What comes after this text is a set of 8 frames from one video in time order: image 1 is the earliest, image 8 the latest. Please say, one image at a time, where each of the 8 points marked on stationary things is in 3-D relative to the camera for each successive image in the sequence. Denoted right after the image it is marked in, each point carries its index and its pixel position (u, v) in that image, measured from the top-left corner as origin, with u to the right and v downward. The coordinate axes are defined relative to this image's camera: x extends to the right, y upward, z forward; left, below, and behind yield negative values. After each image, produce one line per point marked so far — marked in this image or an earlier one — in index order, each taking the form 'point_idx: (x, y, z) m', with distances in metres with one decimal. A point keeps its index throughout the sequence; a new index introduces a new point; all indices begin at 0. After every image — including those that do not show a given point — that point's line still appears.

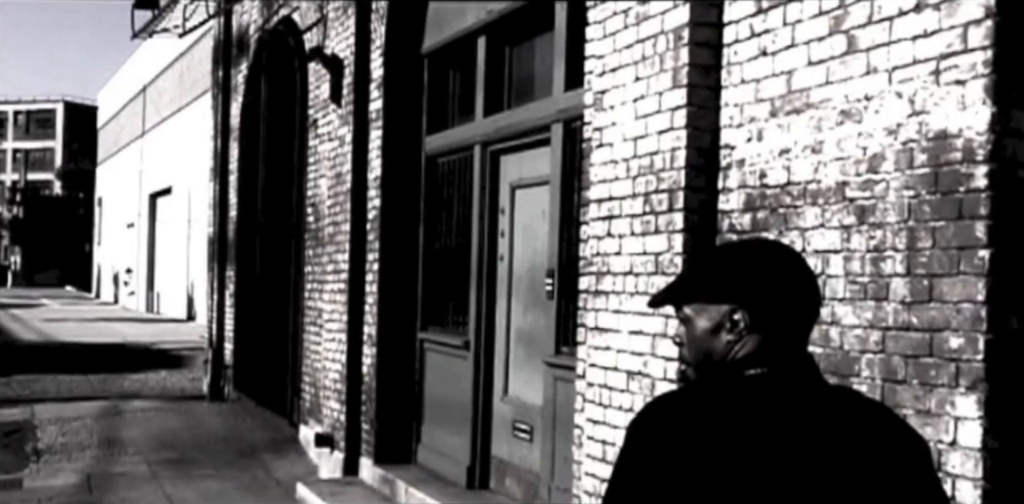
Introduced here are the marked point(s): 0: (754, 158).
0: (+1.0, +0.4, +5.7) m
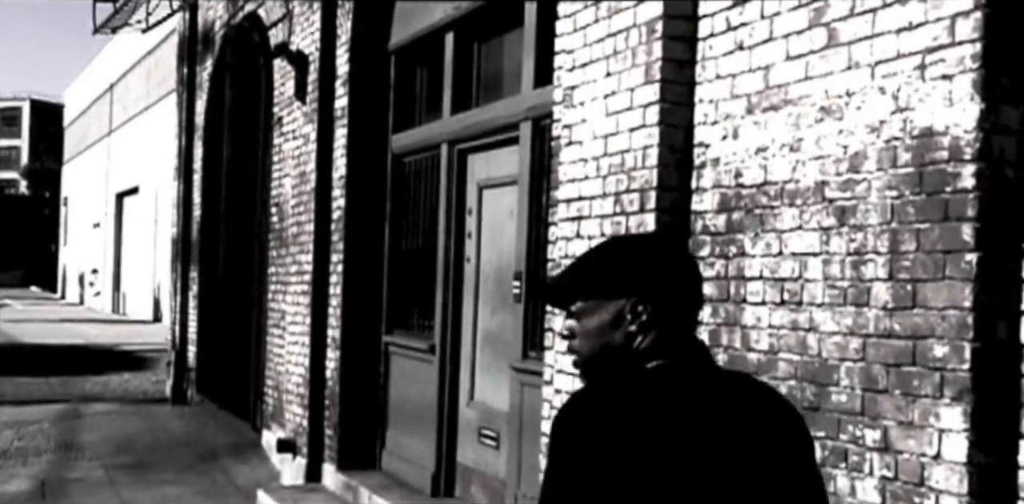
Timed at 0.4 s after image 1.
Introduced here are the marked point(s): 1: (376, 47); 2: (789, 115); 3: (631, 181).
0: (+0.9, +0.4, +5.4) m
1: (-1.2, +1.8, +11.2) m
2: (+1.1, +0.5, +5.0) m
3: (+0.5, +0.3, +6.0) m
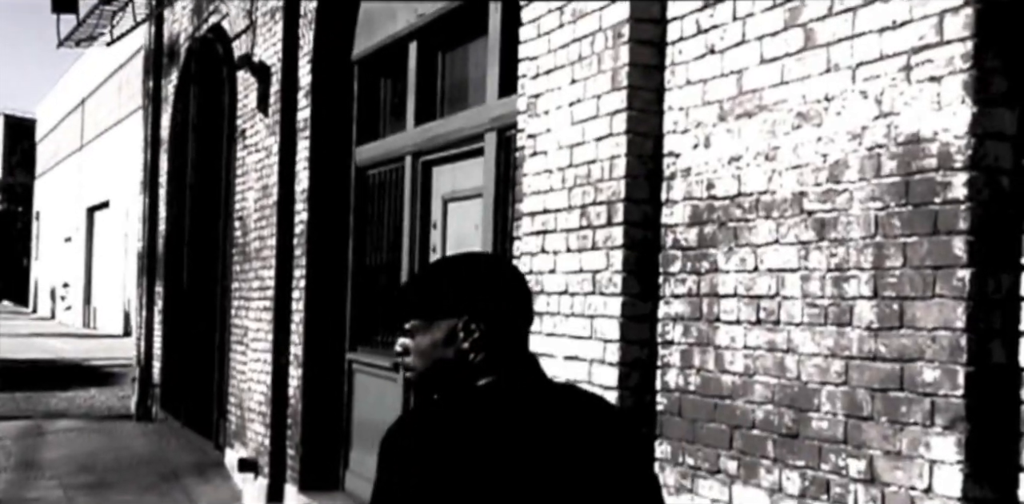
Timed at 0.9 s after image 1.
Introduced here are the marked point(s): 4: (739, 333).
0: (+0.7, +0.3, +5.1) m
1: (-1.5, +1.6, +10.9) m
2: (+0.9, +0.5, +4.7) m
3: (+0.4, +0.3, +5.7) m
4: (+0.8, -0.3, +4.8) m
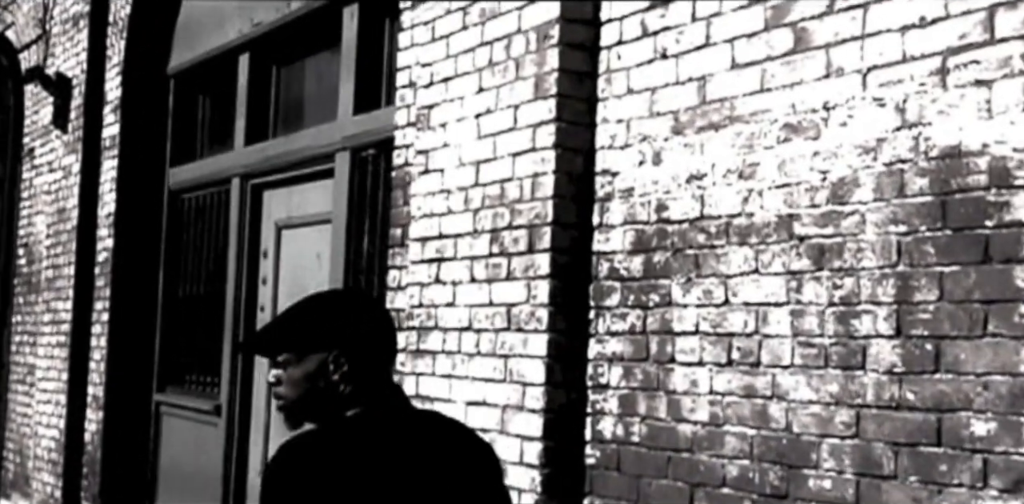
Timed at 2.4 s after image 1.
0: (+0.5, +0.2, +4.5) m
1: (-2.7, +1.4, +9.9) m
2: (+0.7, +0.4, +4.1) m
3: (0.0, +0.1, +5.0) m
4: (+0.6, -0.4, +4.2) m
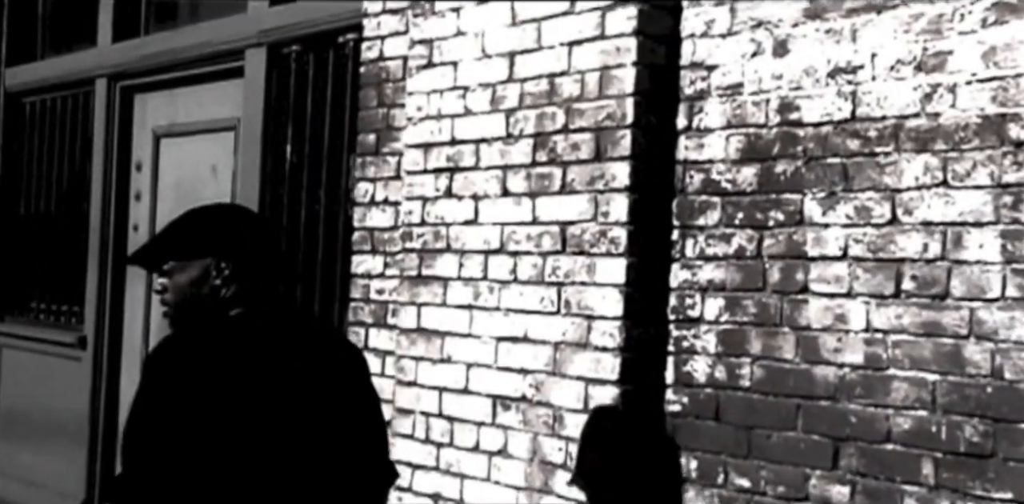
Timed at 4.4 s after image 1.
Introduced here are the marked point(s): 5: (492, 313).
0: (+0.7, +0.5, +3.7) m
1: (-3.2, +2.0, +8.4) m
2: (+1.0, +0.6, +3.4) m
3: (+0.2, +0.4, +4.2) m
4: (+0.9, -0.2, +3.5) m
5: (-0.1, -0.2, +4.4) m
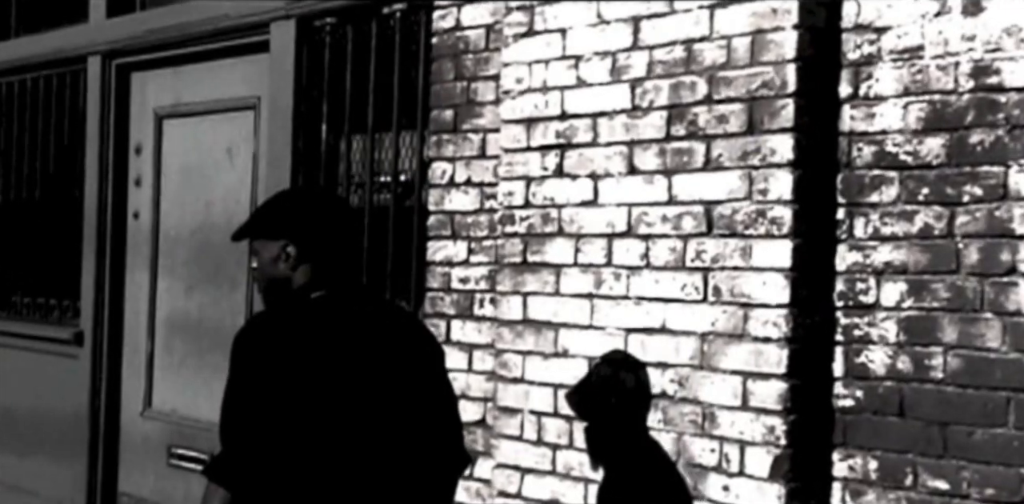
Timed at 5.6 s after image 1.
0: (+1.1, +0.5, +3.4) m
1: (-3.1, +2.0, +7.8) m
2: (+1.5, +0.7, +3.1) m
3: (+0.6, +0.5, +3.8) m
4: (+1.4, -0.1, +3.1) m
5: (+0.3, -0.2, +4.1) m
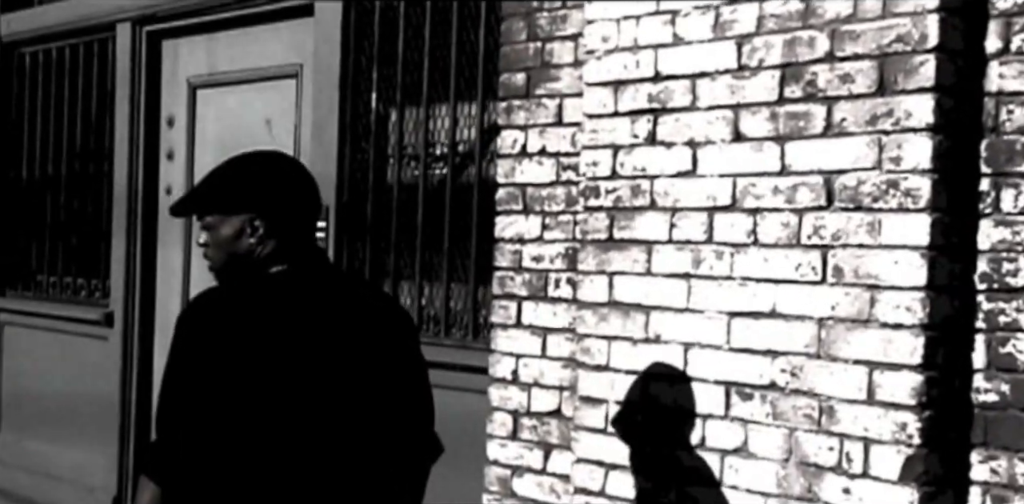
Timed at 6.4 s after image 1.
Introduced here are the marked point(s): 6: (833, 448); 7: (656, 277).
0: (+1.4, +0.6, +3.0) m
1: (-2.8, +2.2, +7.4) m
2: (+1.7, +0.7, +2.6) m
3: (+0.9, +0.5, +3.4) m
4: (+1.6, 0.0, +2.7) m
5: (+0.6, -0.1, +3.7) m
6: (+0.8, -0.5, +3.4) m
7: (+0.4, -0.1, +3.8) m
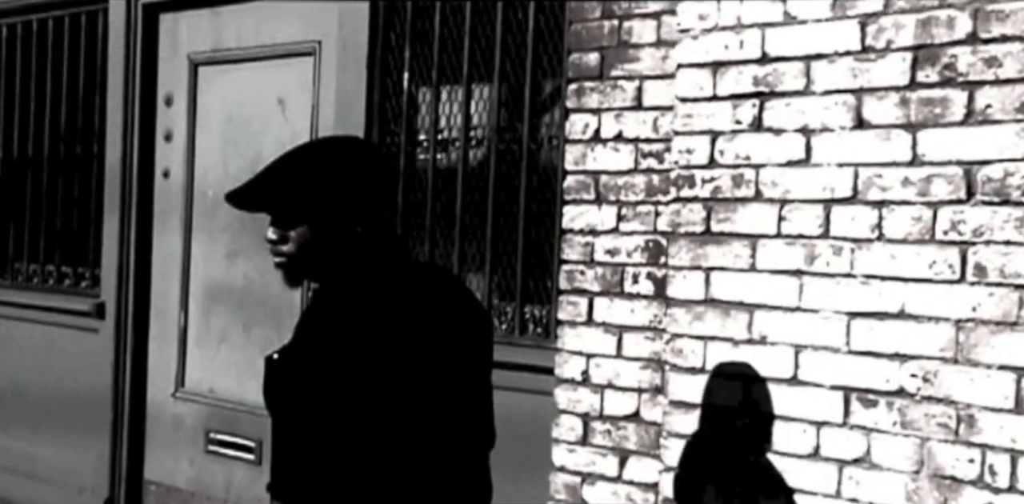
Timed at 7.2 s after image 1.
0: (+1.7, +0.6, +2.8) m
1: (-2.7, +2.2, +7.0) m
2: (+2.1, +0.7, +2.4) m
3: (+1.1, +0.5, +3.1) m
4: (+1.9, -0.1, +2.5) m
5: (+0.9, -0.1, +3.4) m
6: (+1.1, -0.5, +3.2) m
7: (+0.7, -0.1, +3.6) m
